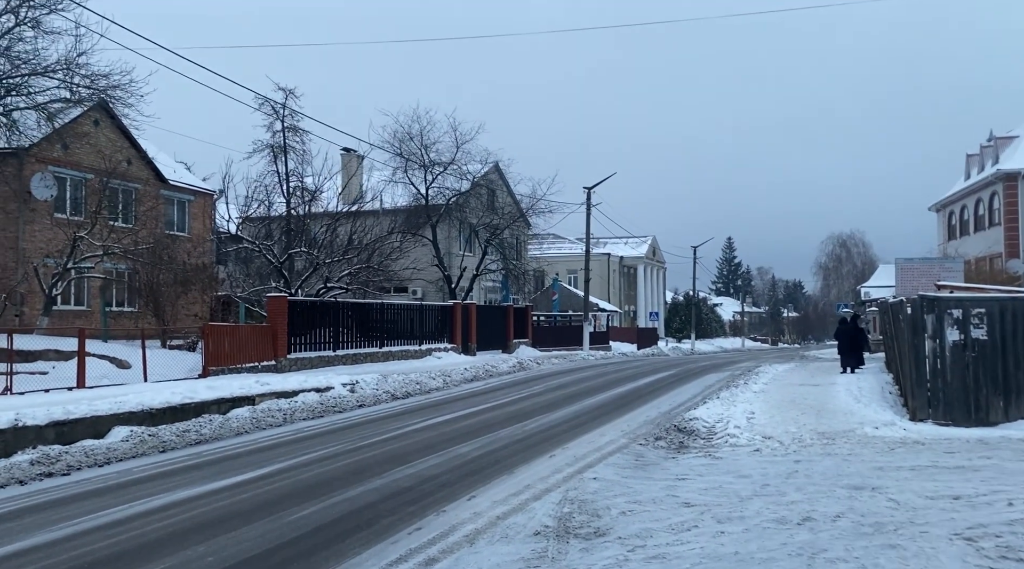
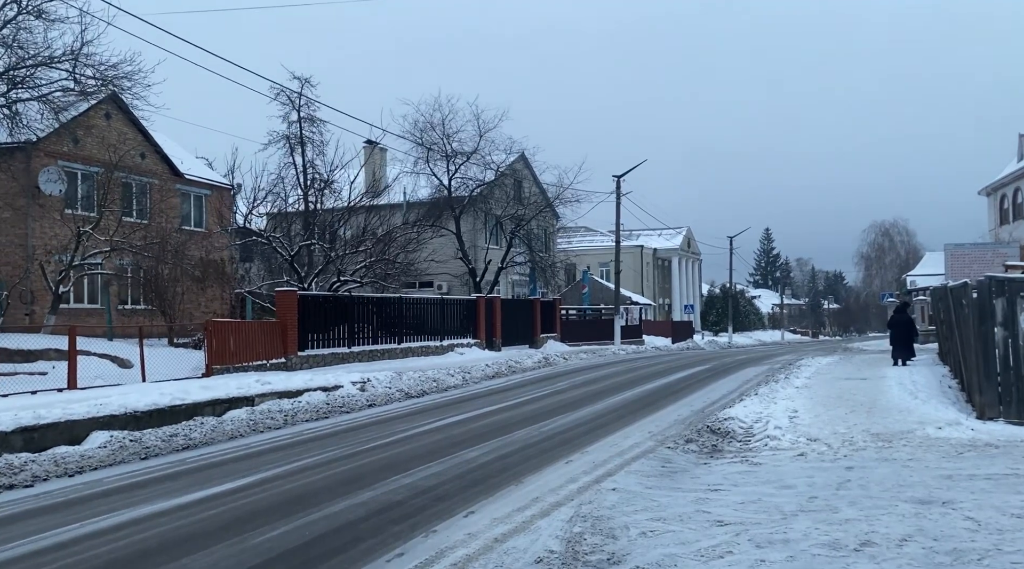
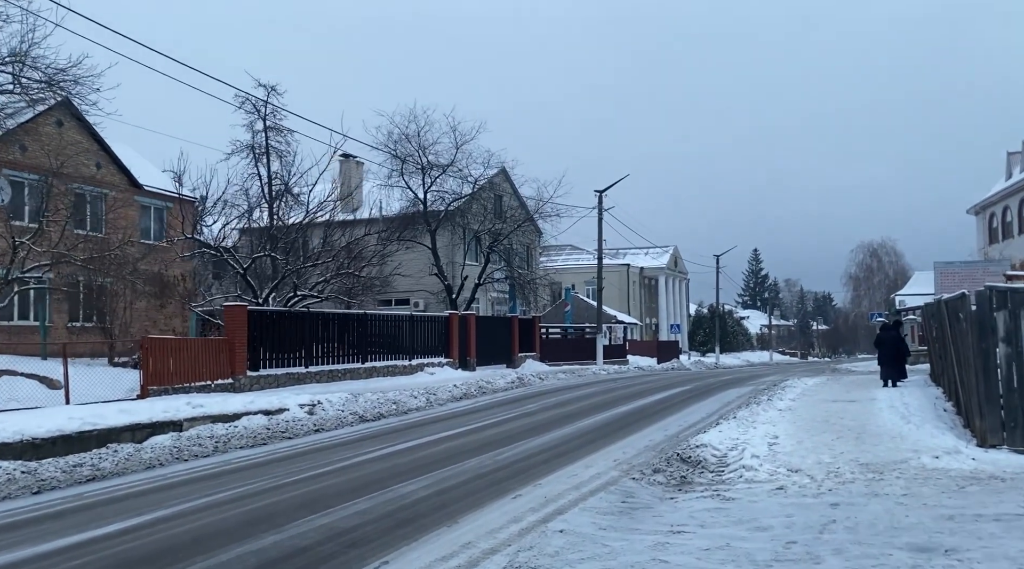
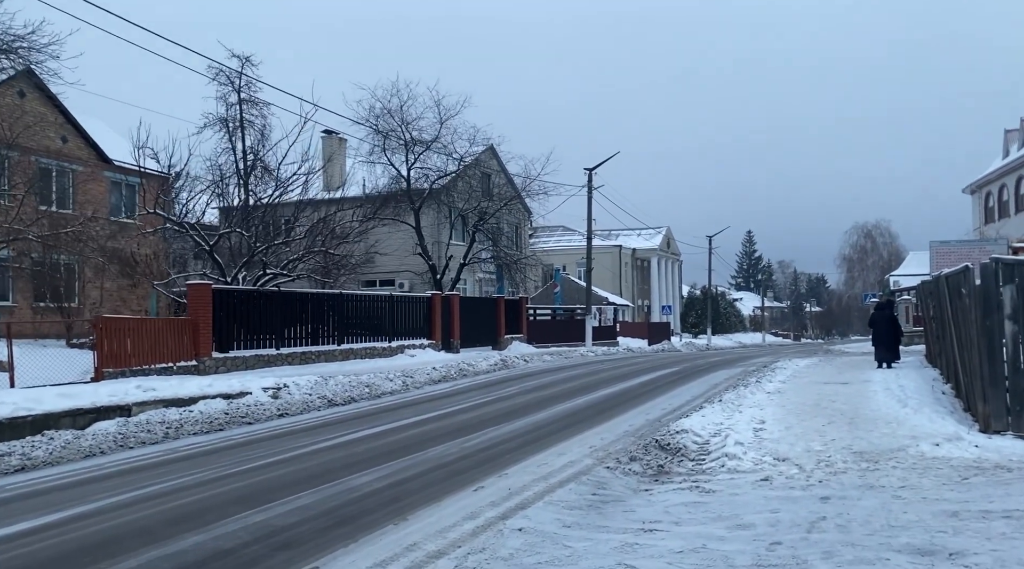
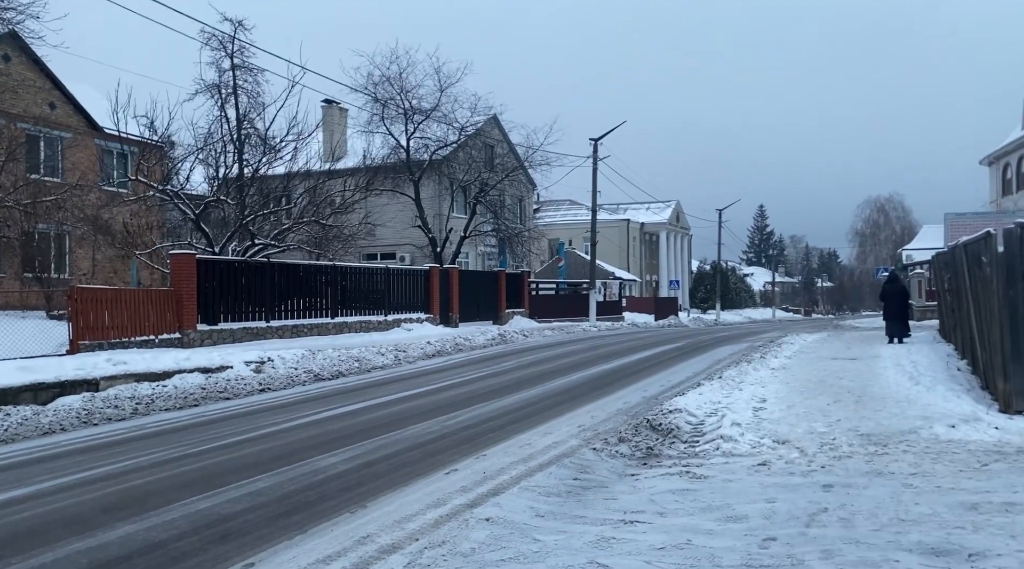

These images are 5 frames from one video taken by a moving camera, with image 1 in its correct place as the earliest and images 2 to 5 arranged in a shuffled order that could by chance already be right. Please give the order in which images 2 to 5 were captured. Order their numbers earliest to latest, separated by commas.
2, 3, 4, 5
